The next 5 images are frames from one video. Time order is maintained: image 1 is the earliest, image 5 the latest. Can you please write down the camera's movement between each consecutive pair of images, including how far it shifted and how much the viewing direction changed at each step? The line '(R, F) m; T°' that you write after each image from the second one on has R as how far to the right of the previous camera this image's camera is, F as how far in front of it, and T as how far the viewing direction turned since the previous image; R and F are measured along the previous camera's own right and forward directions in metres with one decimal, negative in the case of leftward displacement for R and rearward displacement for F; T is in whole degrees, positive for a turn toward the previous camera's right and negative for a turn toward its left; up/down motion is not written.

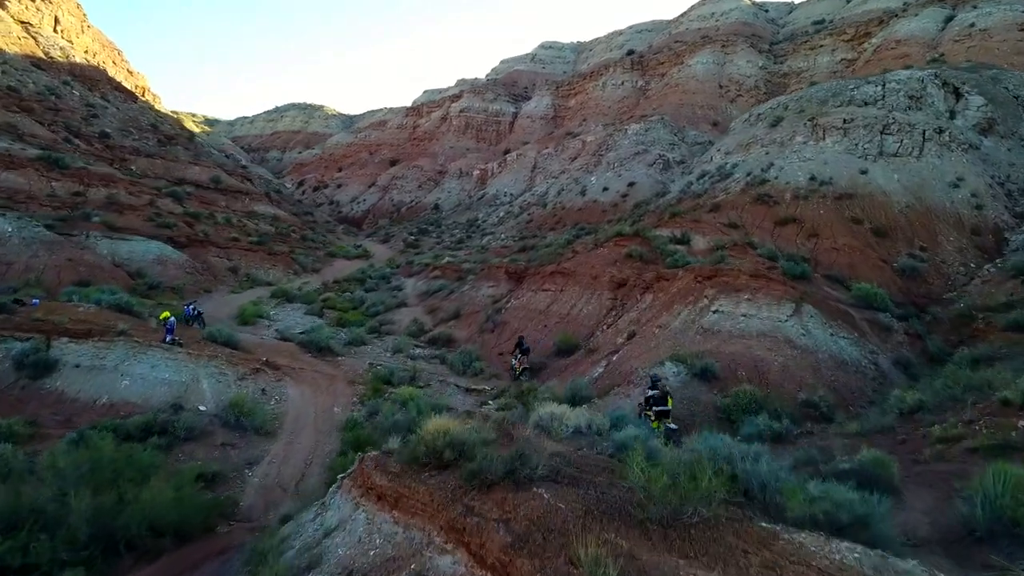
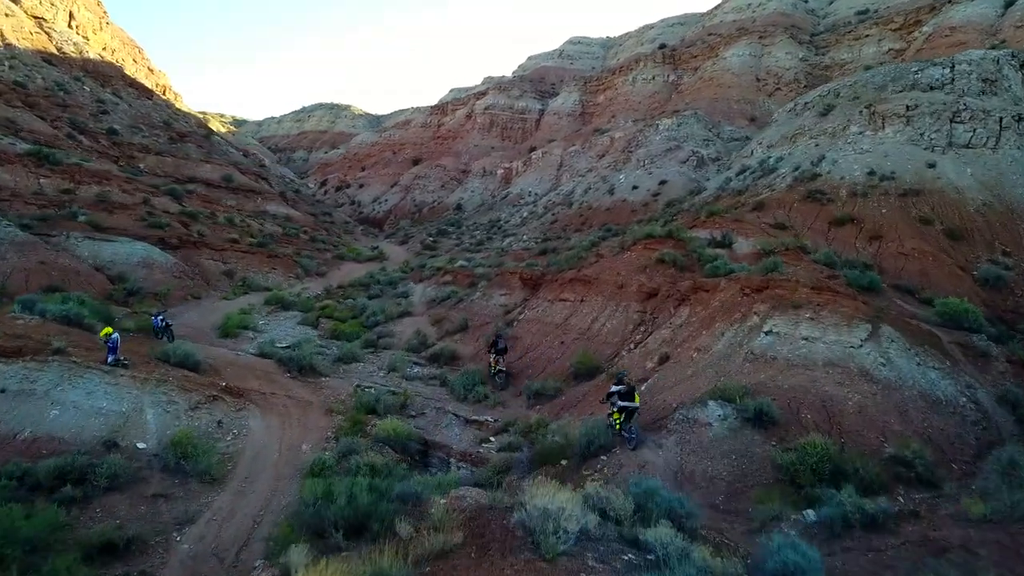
(+0.3, +2.6) m; -2°
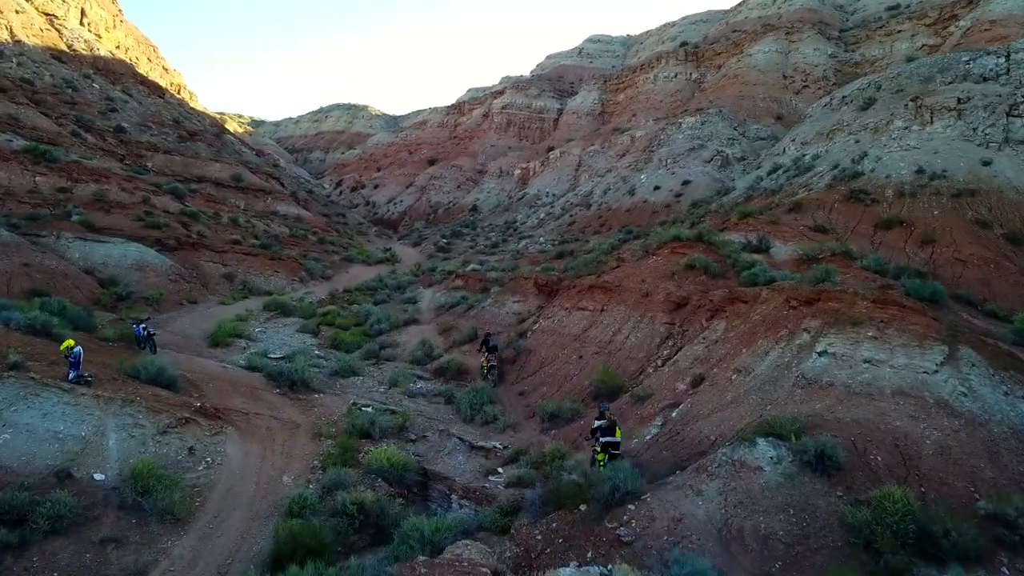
(+0.1, +1.5) m; -1°
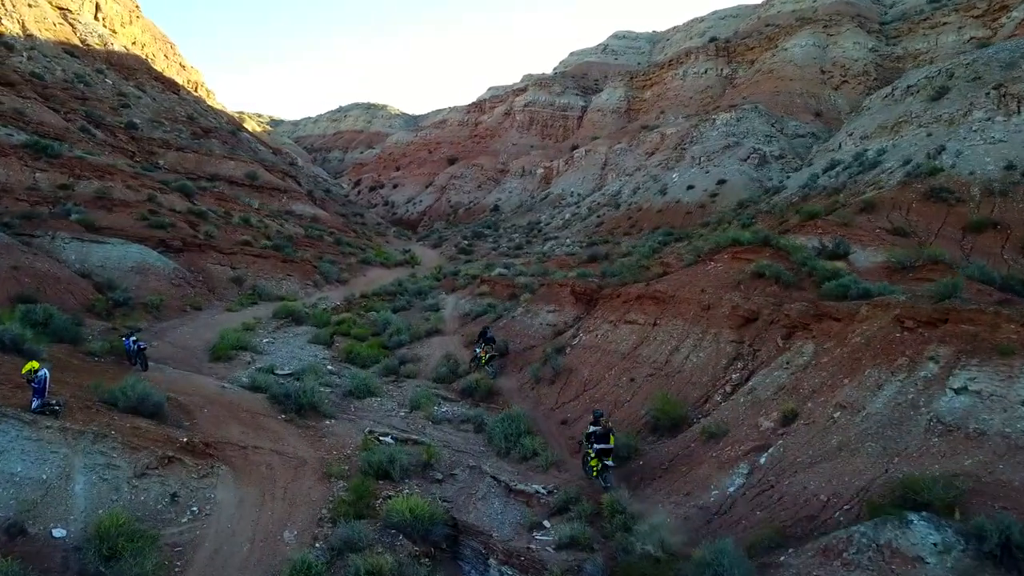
(-0.4, +1.9) m; -1°
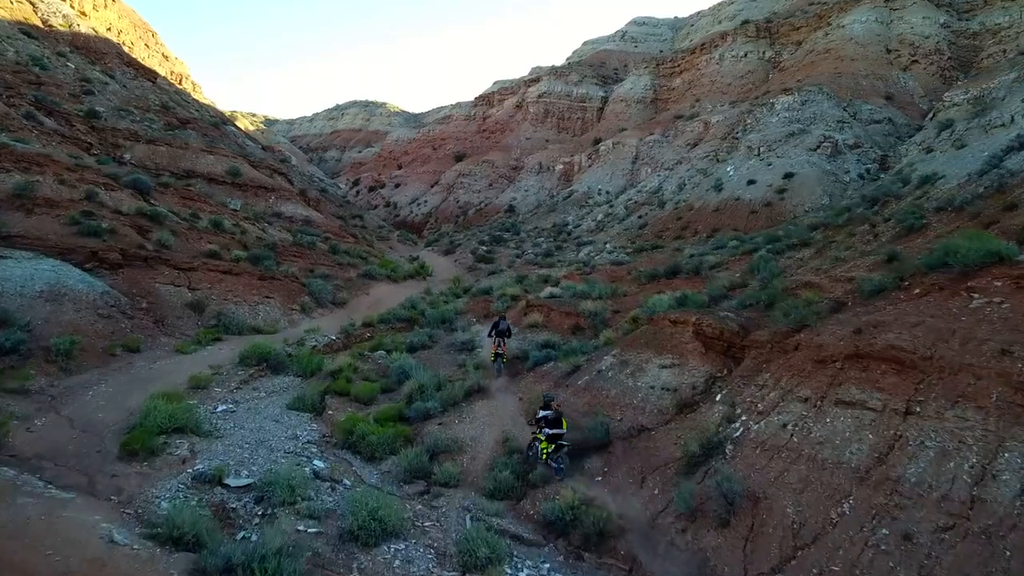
(-1.2, +6.1) m; 0°
